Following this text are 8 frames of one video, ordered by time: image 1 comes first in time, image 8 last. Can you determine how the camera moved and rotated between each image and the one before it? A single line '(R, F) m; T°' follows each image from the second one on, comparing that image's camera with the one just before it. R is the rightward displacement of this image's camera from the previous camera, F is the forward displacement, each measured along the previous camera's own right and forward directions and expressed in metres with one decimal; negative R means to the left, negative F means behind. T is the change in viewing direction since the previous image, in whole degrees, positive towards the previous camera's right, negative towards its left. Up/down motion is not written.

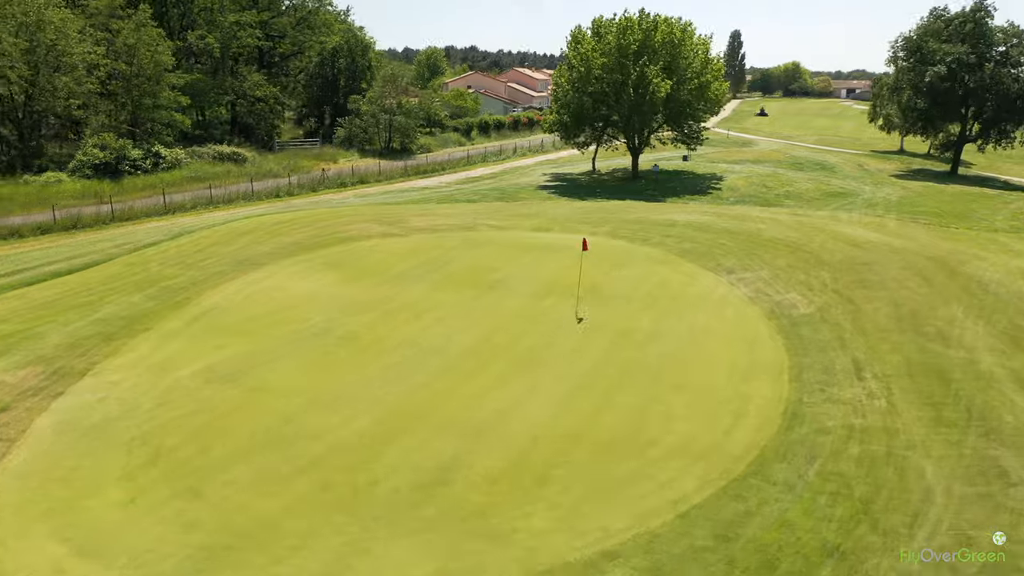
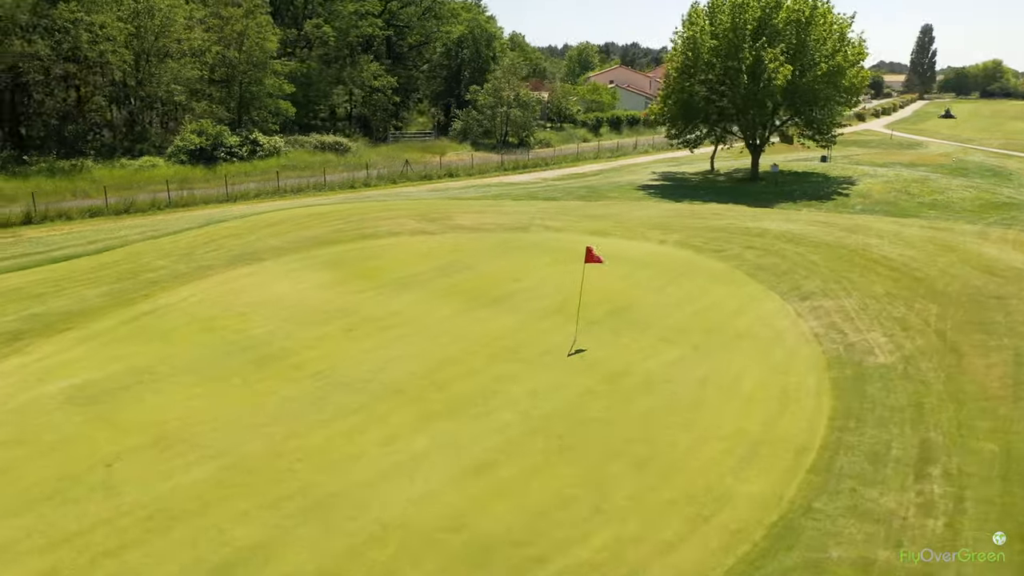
(+3.2, +4.0) m; -11°
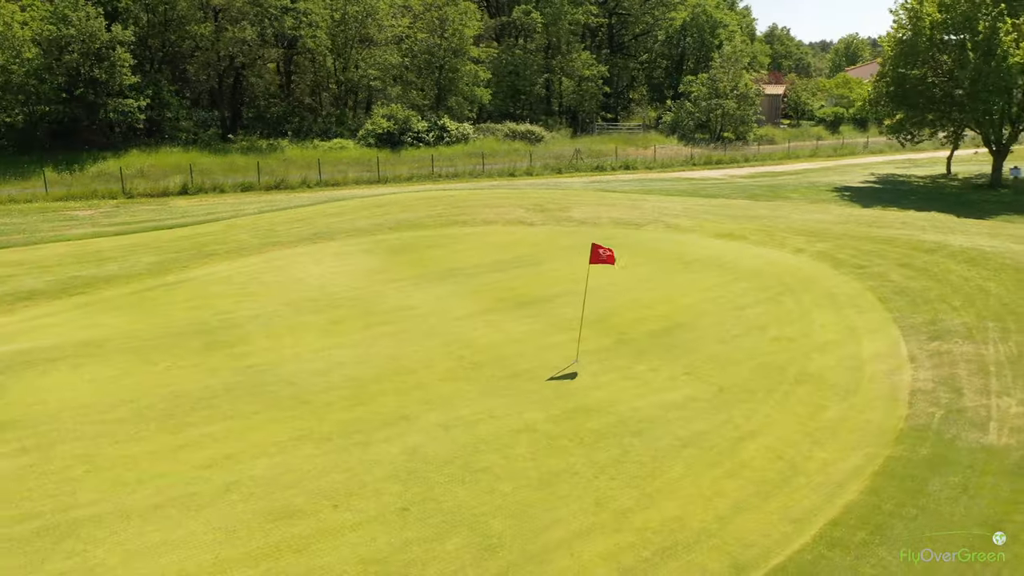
(+3.7, +3.3) m; -18°
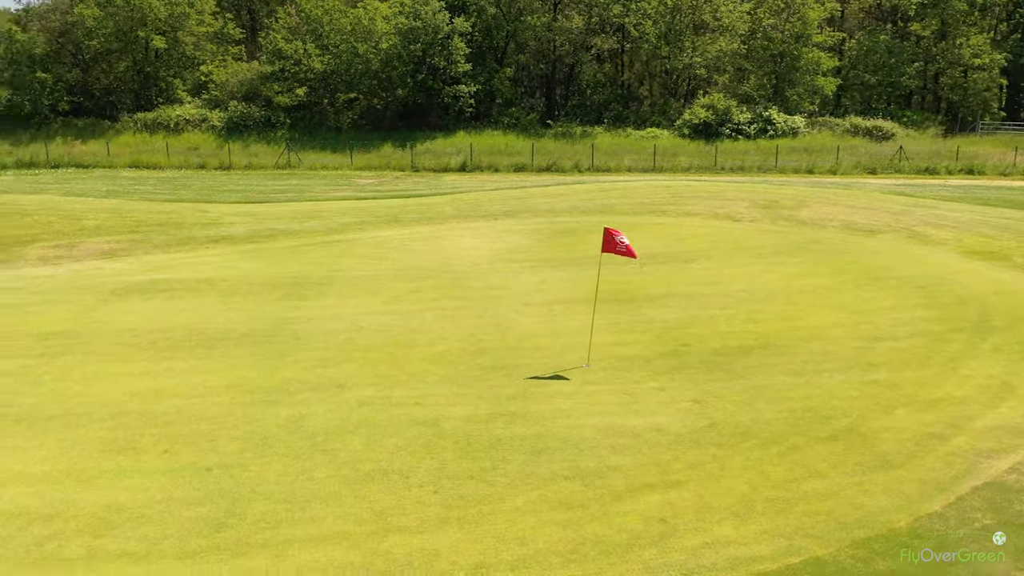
(+4.5, +2.3) m; -27°
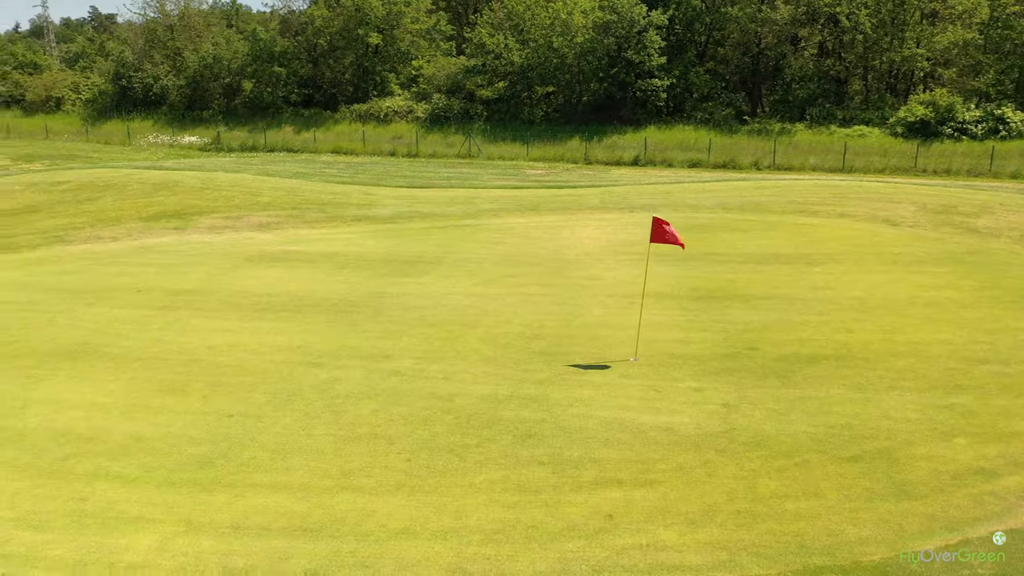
(+2.0, +0.3) m; -15°
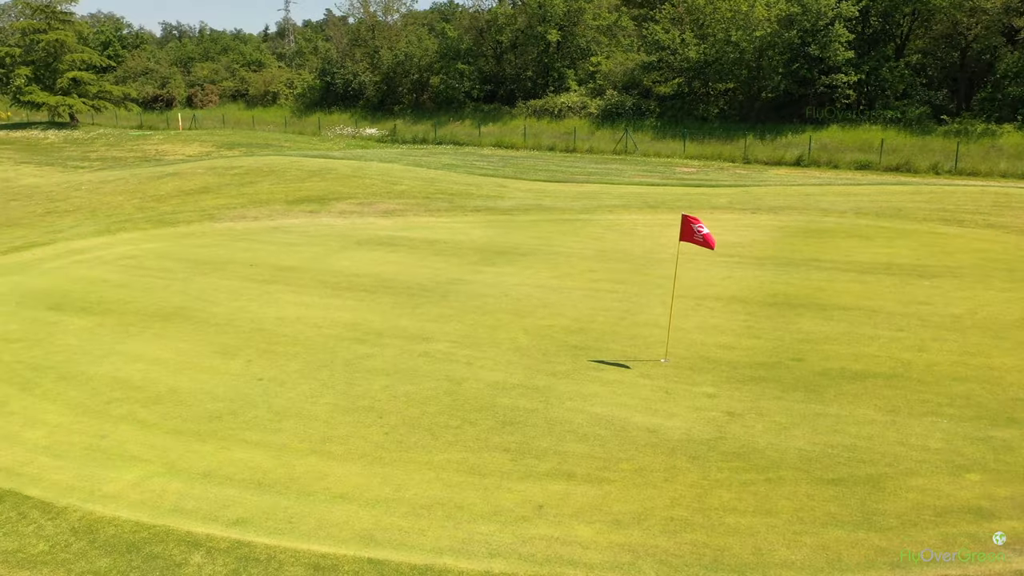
(+1.9, +0.1) m; -14°
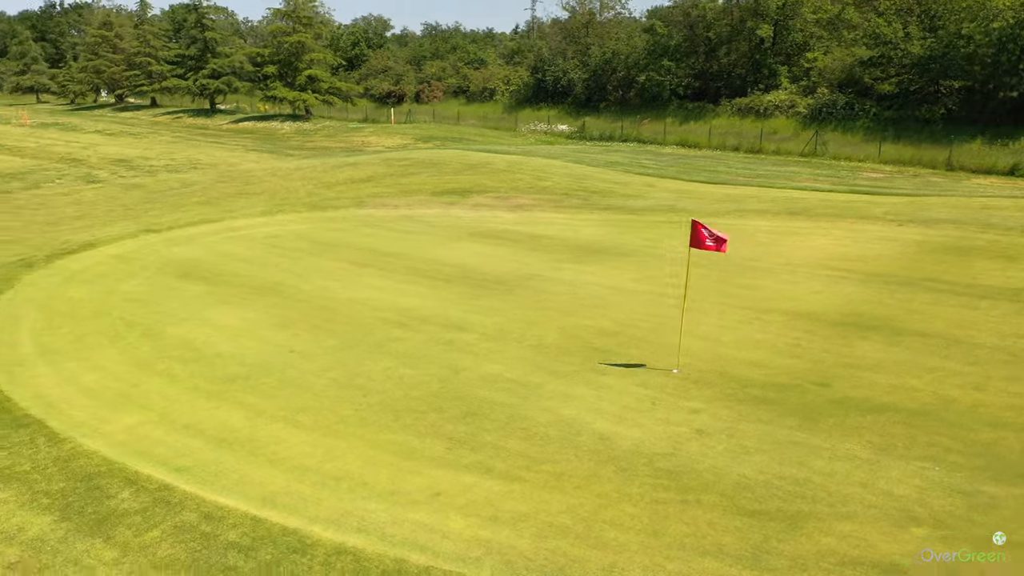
(+2.5, +0.2) m; -16°
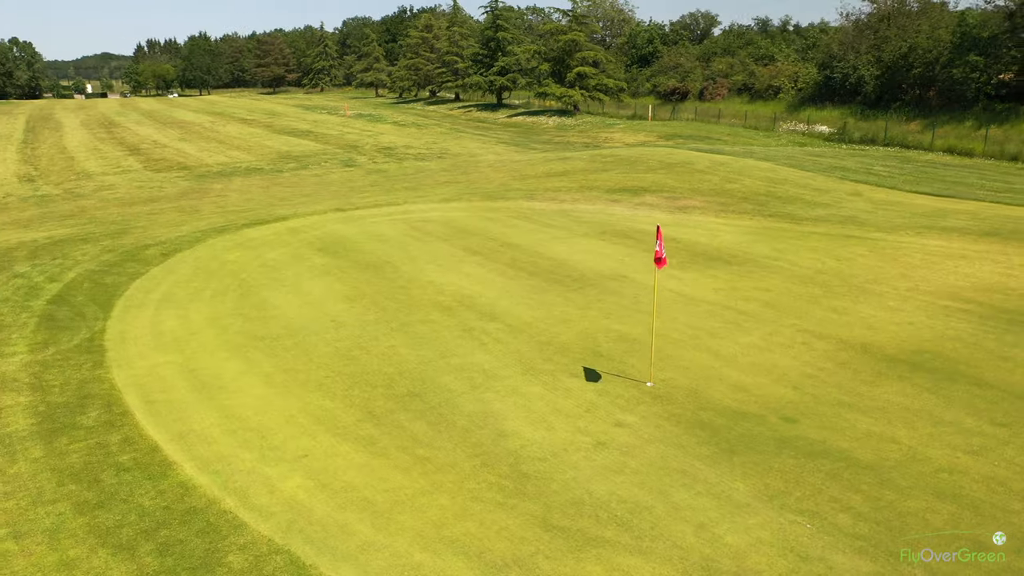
(+3.5, +0.5) m; -21°
